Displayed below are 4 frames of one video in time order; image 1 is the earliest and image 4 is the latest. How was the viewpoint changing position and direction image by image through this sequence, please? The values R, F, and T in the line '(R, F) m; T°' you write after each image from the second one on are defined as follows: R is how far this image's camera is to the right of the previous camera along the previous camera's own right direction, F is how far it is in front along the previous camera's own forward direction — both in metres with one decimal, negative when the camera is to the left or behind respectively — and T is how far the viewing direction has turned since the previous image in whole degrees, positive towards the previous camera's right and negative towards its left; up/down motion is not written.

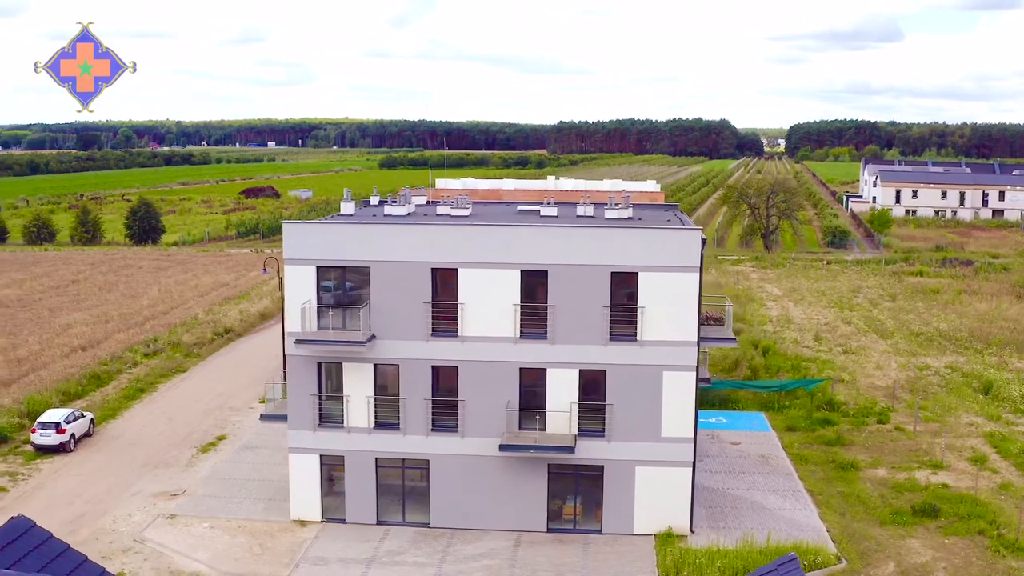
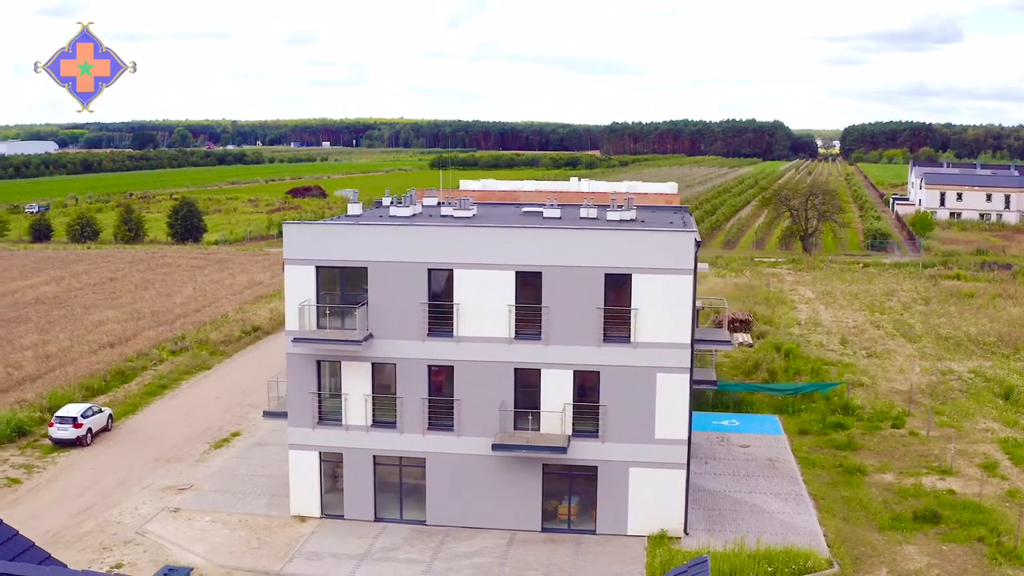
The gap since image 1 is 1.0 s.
(+0.9, -0.1) m; -2°
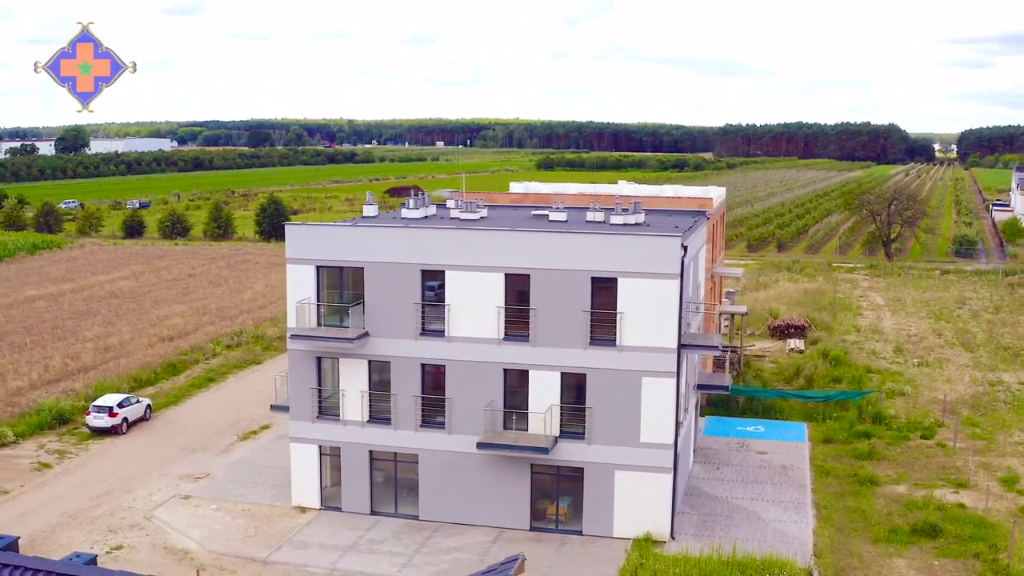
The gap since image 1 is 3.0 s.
(+1.9, -0.2) m; -5°
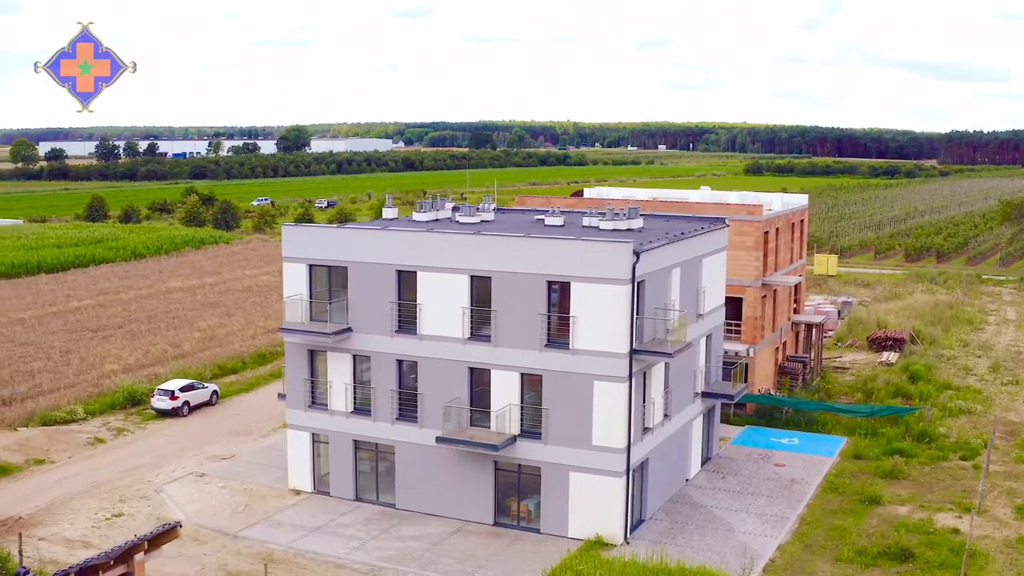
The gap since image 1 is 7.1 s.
(+4.4, -0.4) m; -10°
